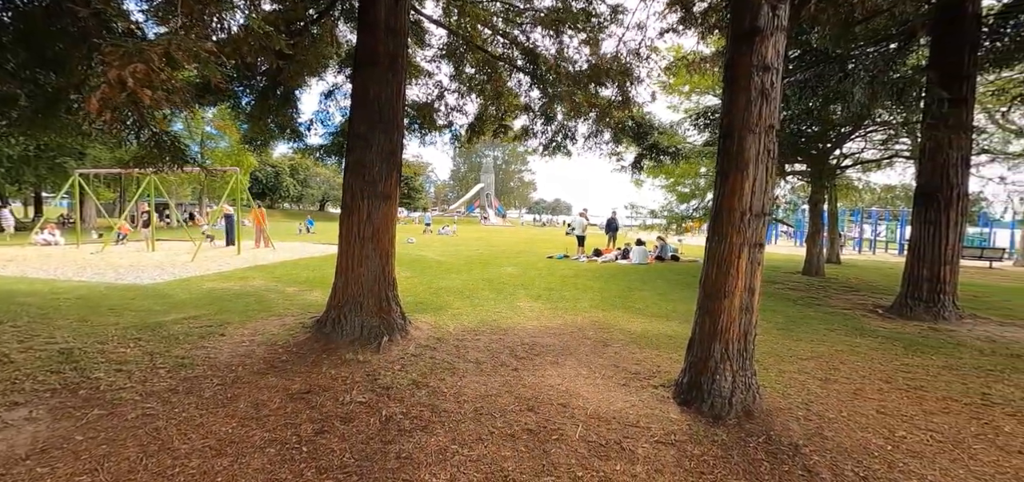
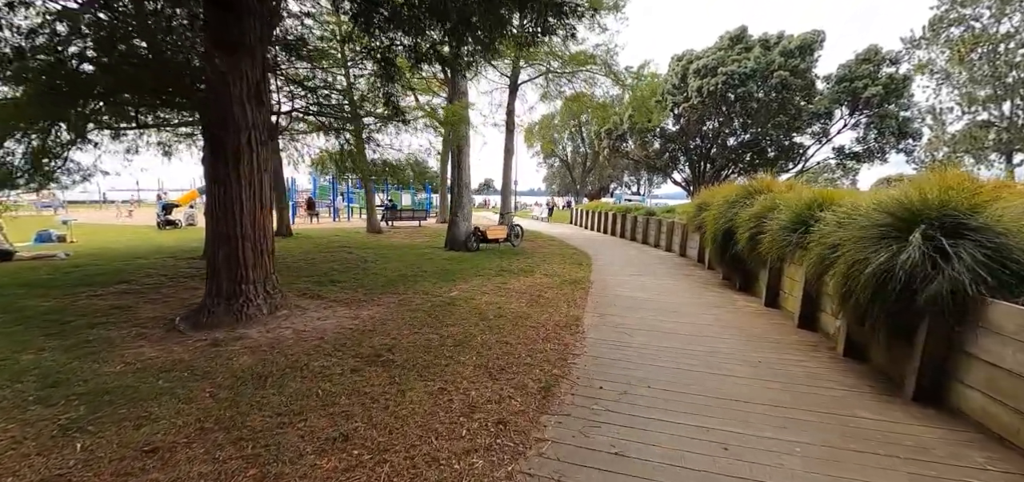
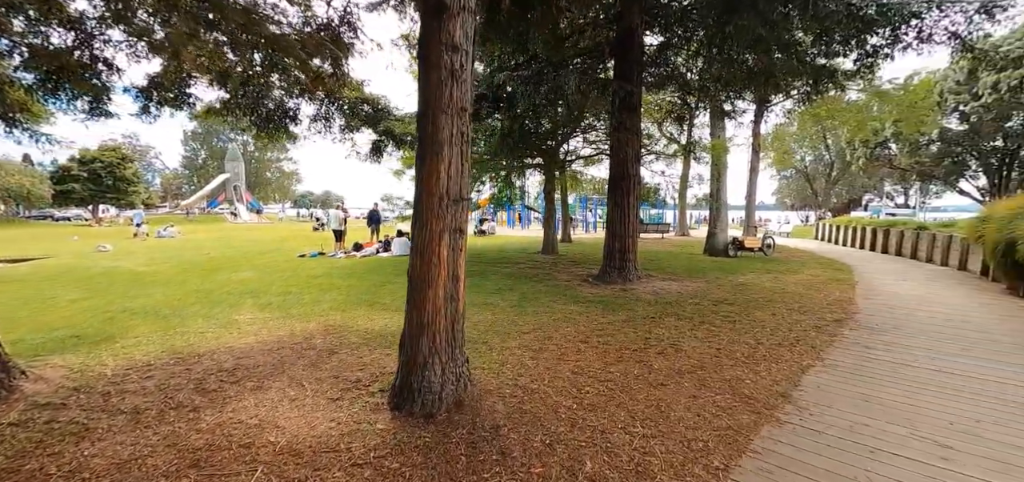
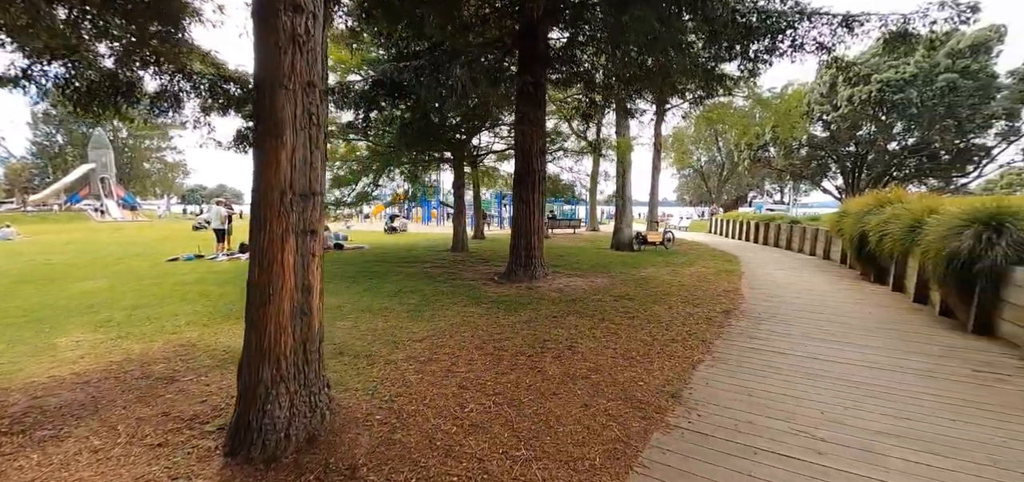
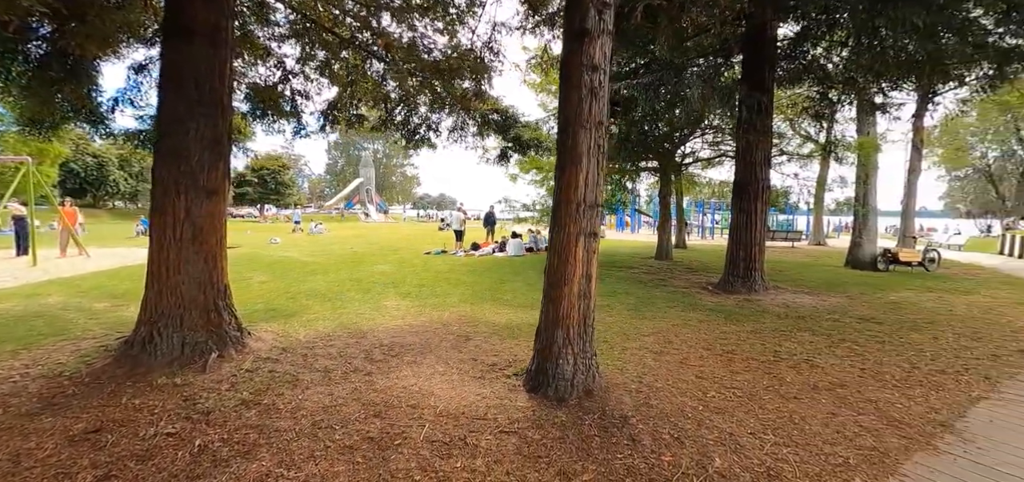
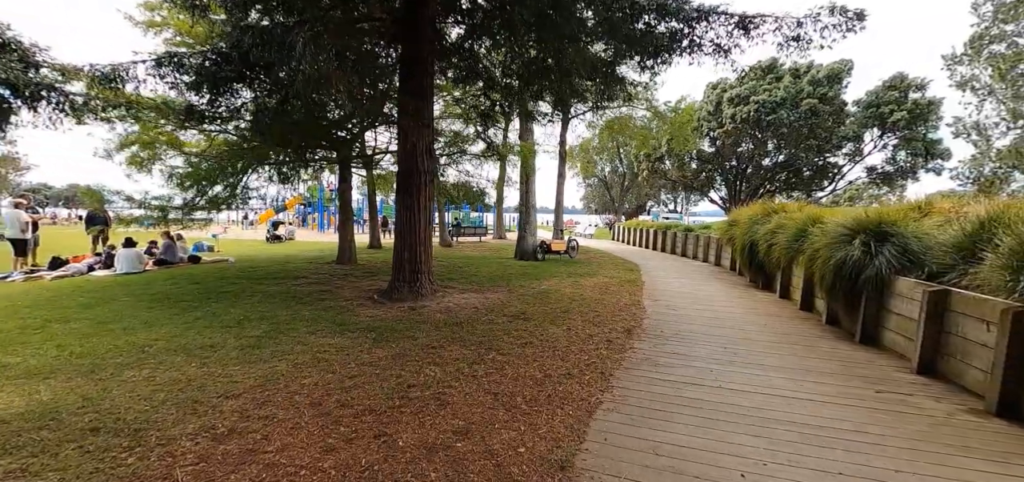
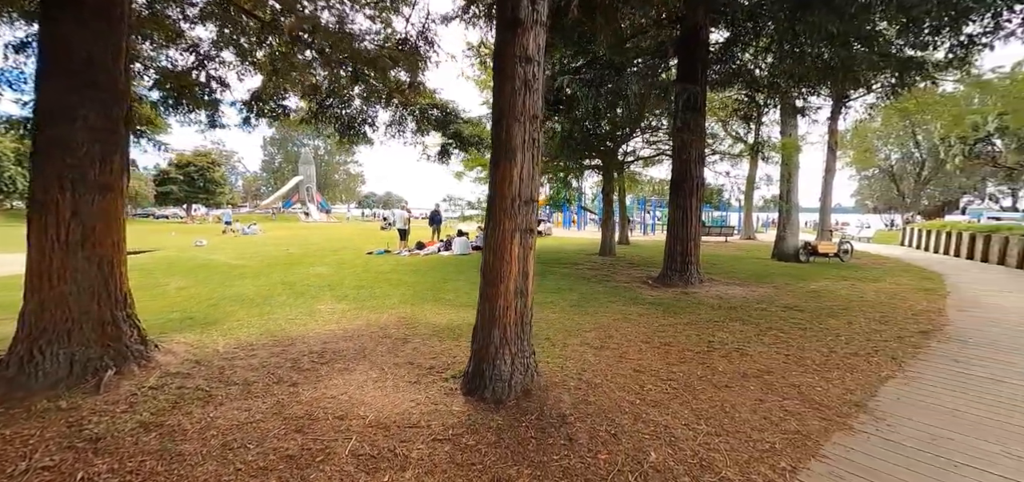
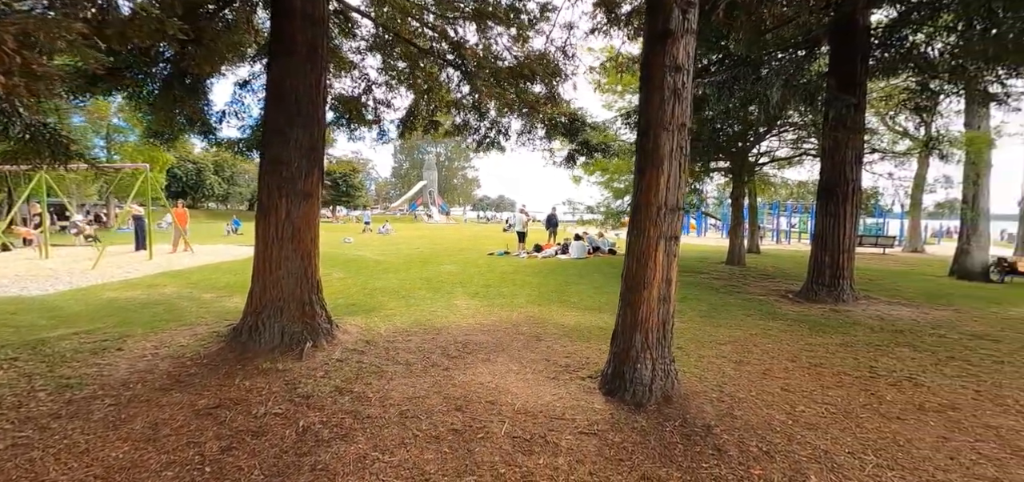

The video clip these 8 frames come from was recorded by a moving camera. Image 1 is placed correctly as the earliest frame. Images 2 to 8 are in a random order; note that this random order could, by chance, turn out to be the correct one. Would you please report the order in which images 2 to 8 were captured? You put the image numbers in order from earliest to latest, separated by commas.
8, 5, 7, 3, 4, 6, 2
